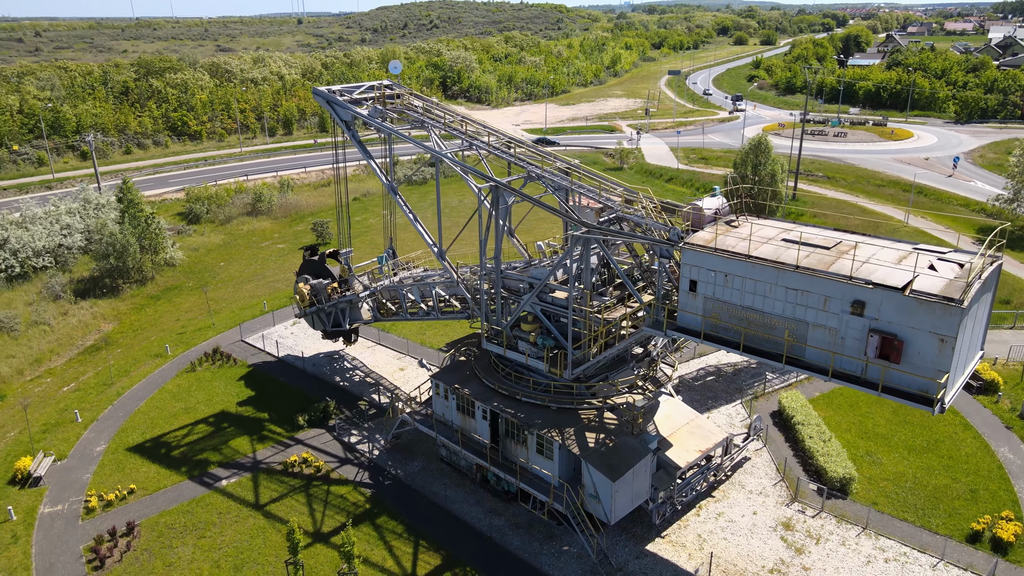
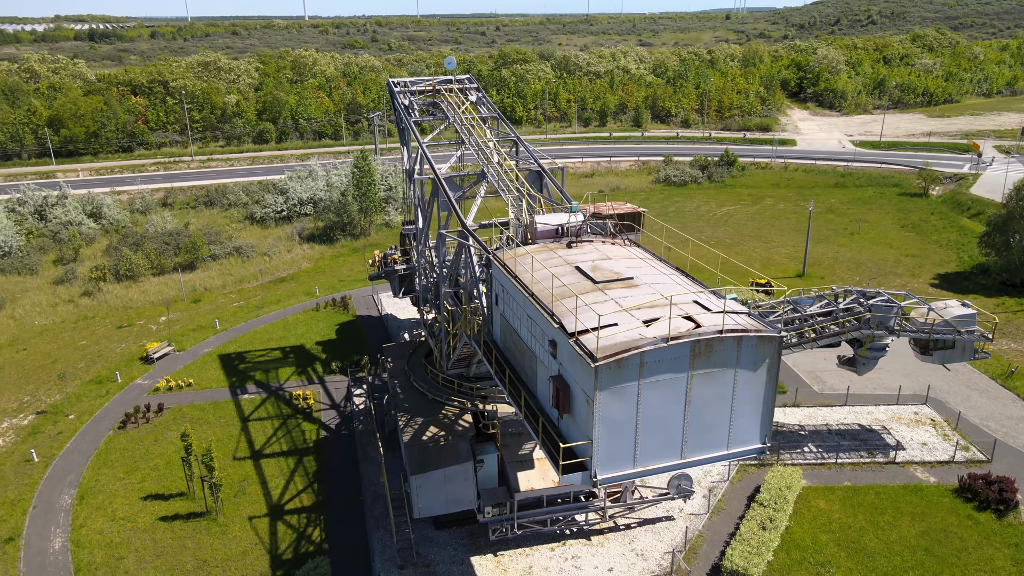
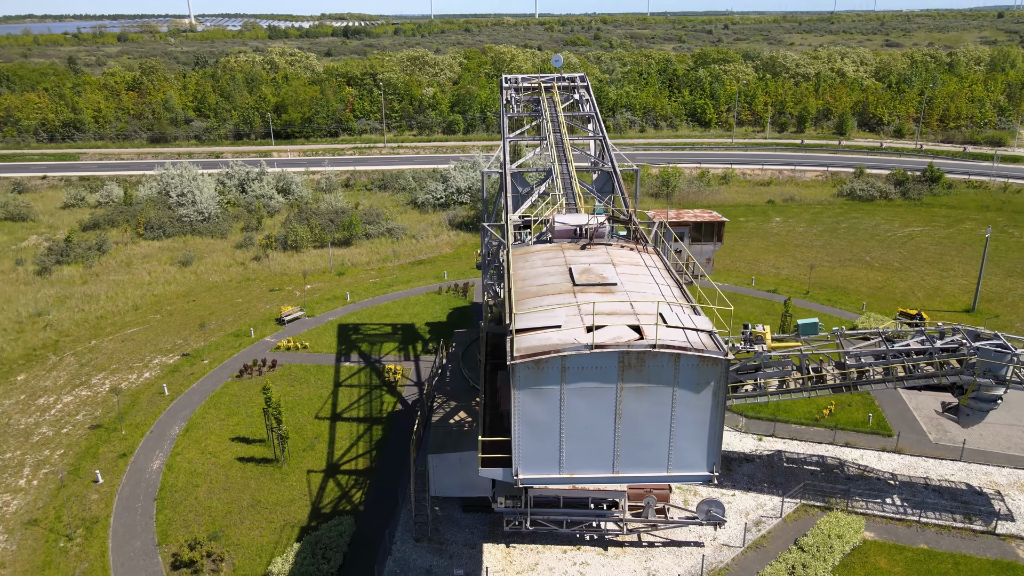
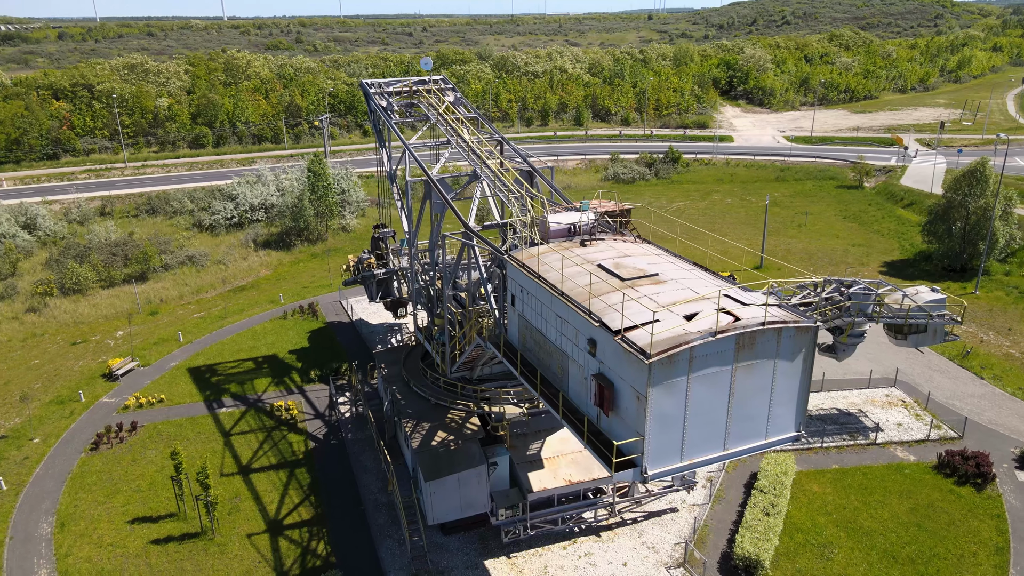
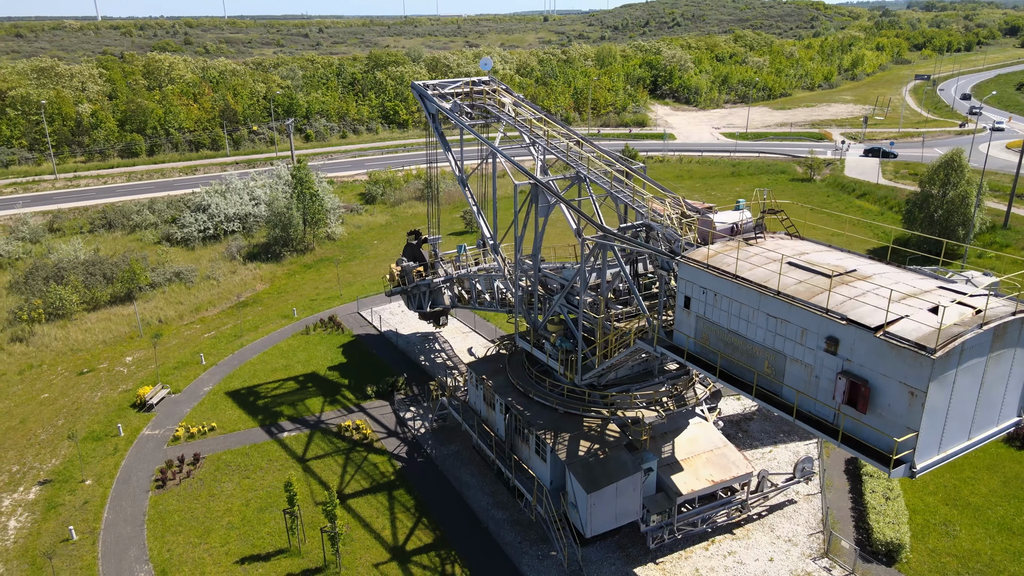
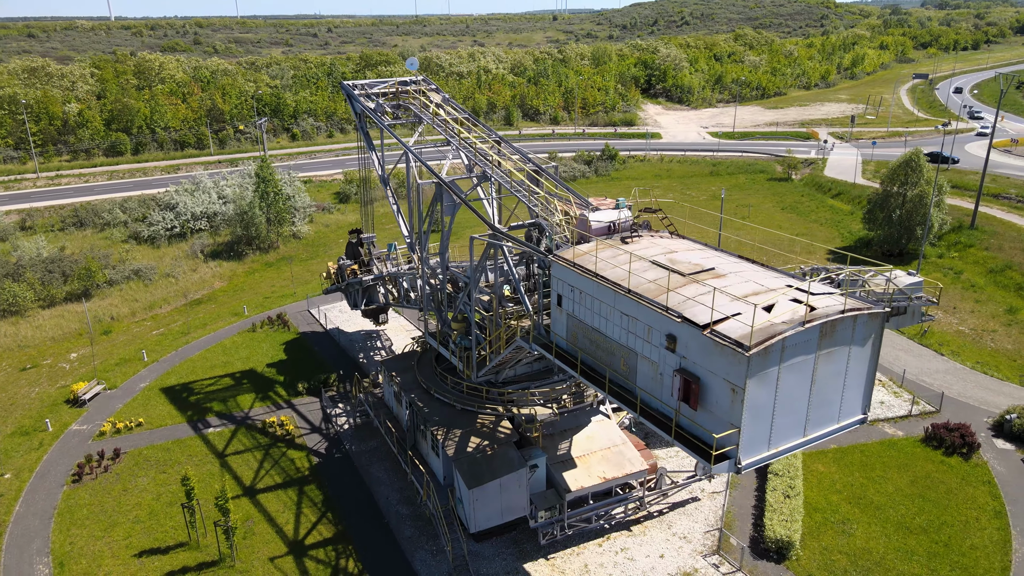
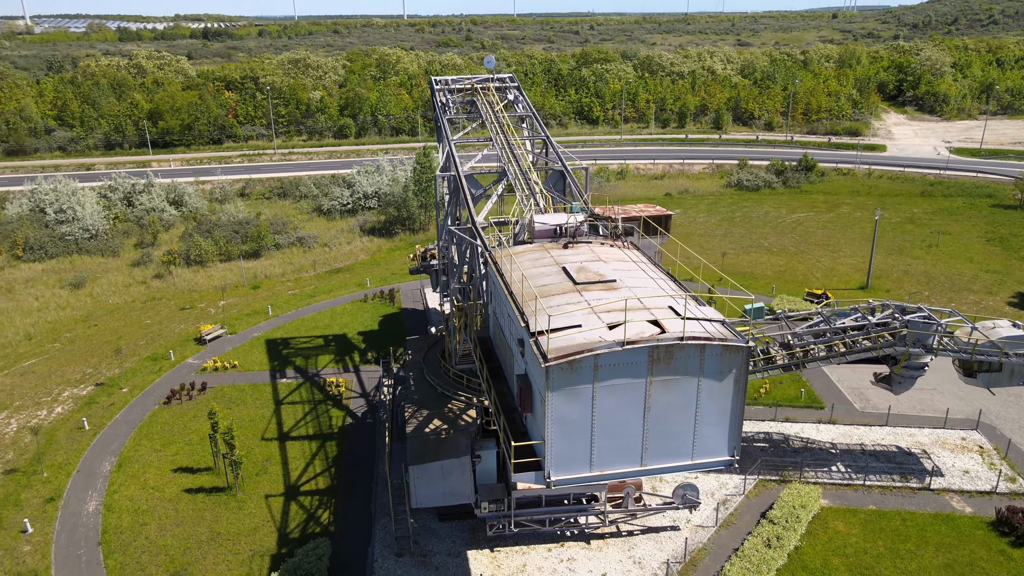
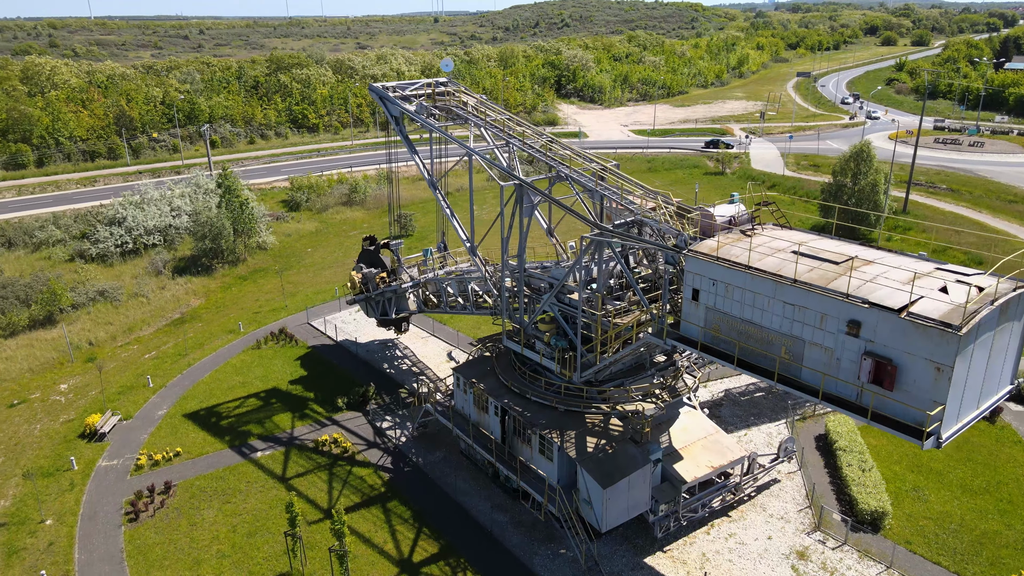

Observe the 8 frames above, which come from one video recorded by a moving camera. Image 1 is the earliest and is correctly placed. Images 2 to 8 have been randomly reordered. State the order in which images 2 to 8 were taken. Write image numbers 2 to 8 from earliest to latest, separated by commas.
8, 5, 6, 4, 2, 7, 3
